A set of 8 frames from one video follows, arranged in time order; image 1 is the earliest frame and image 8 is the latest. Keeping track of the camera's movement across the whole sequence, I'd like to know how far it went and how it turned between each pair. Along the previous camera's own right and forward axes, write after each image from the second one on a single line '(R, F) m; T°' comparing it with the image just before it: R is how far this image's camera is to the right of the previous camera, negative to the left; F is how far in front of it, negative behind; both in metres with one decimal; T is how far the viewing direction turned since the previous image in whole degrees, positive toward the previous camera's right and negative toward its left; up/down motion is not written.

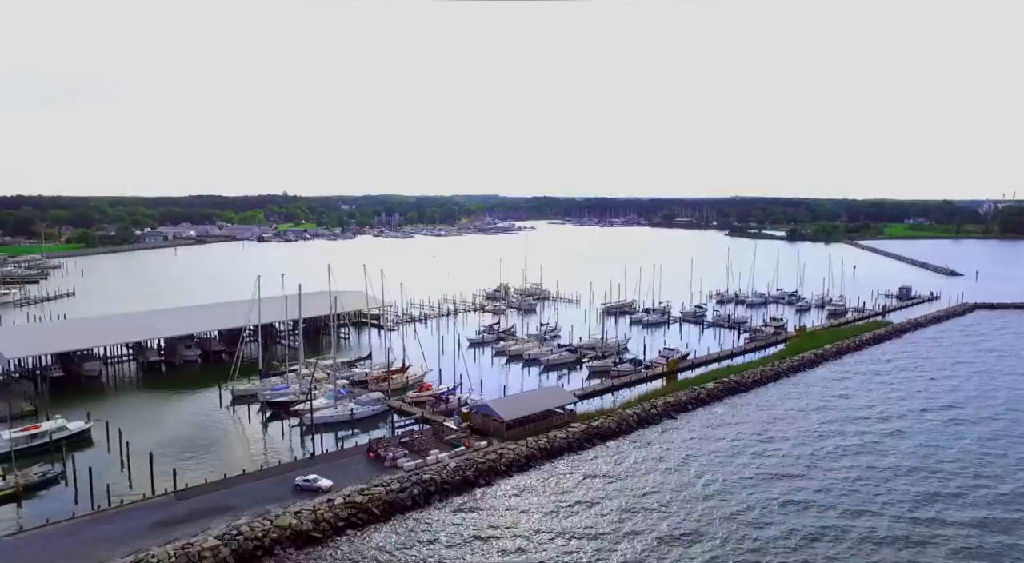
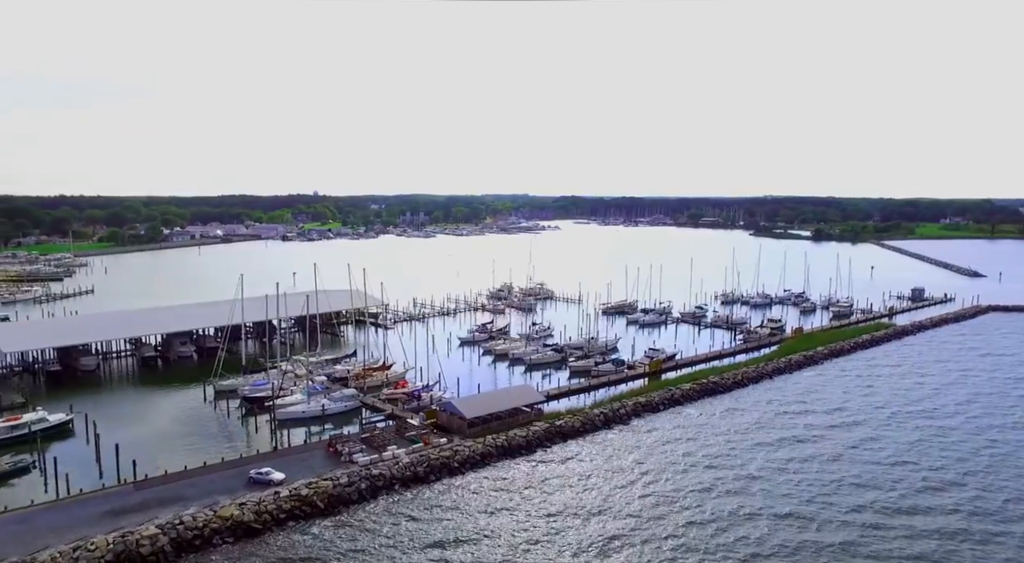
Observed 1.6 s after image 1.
(+2.2, -0.2) m; -3°
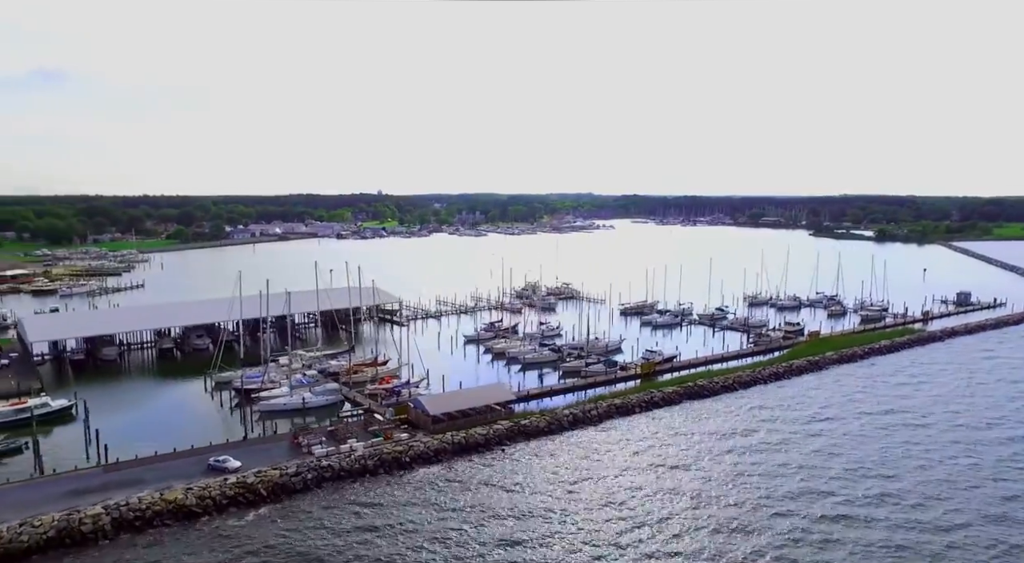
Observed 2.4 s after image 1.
(+3.3, -0.1) m; -6°
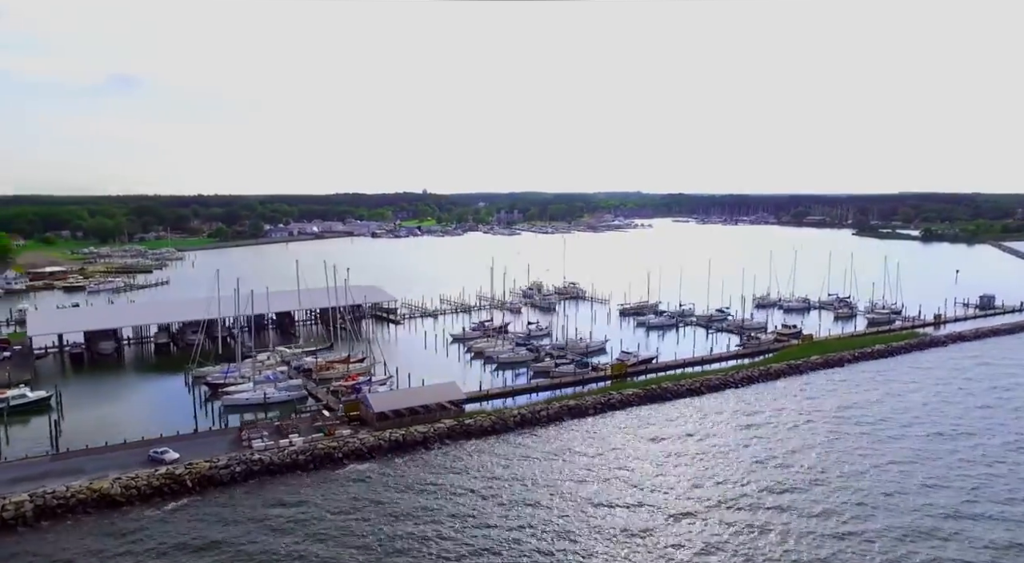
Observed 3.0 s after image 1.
(+3.4, +0.1) m; -4°
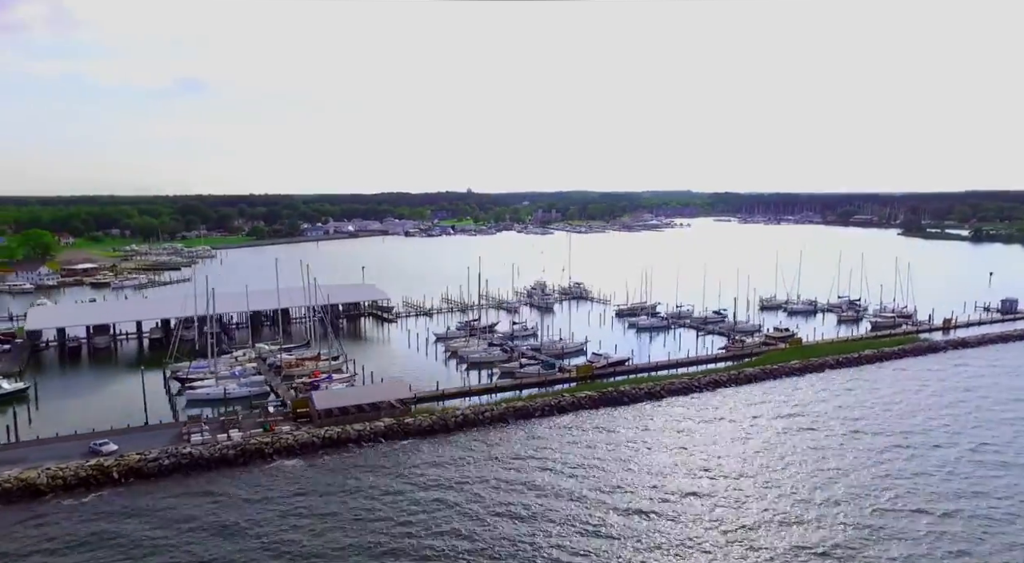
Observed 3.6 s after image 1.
(+3.6, +0.2) m; -4°
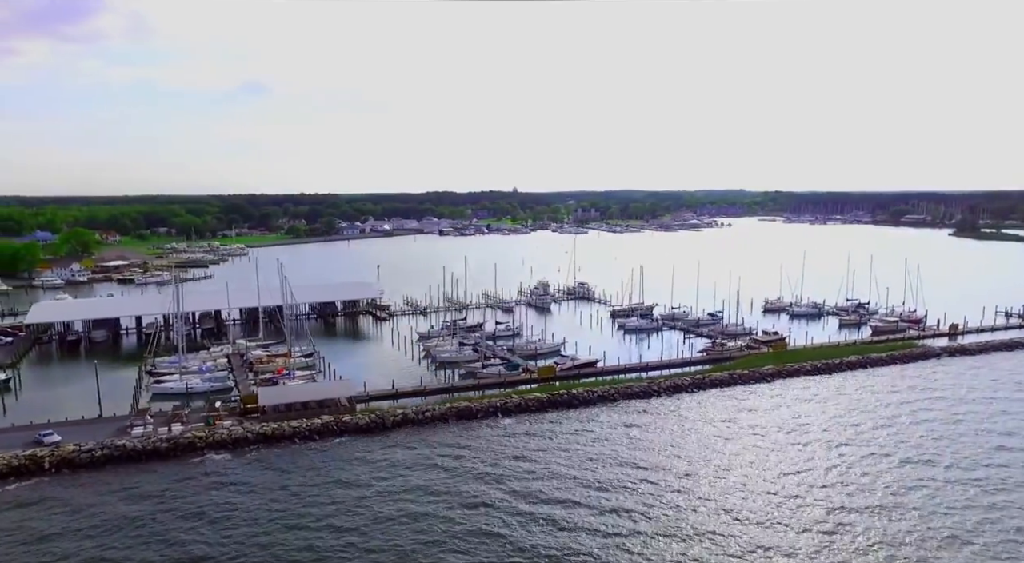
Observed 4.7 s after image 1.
(+3.8, +0.3) m; -5°
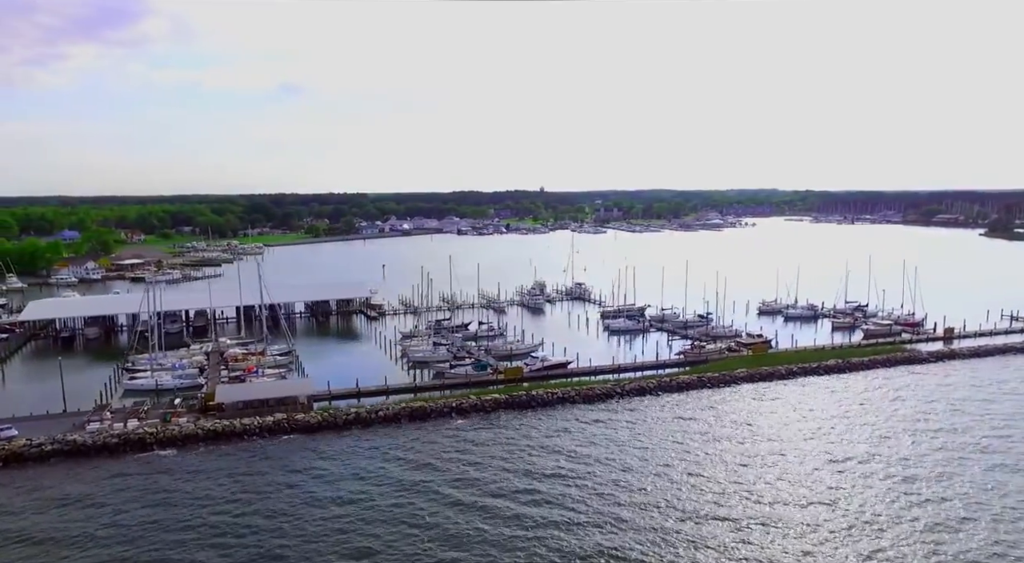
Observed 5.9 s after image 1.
(+2.7, +0.2) m; -3°
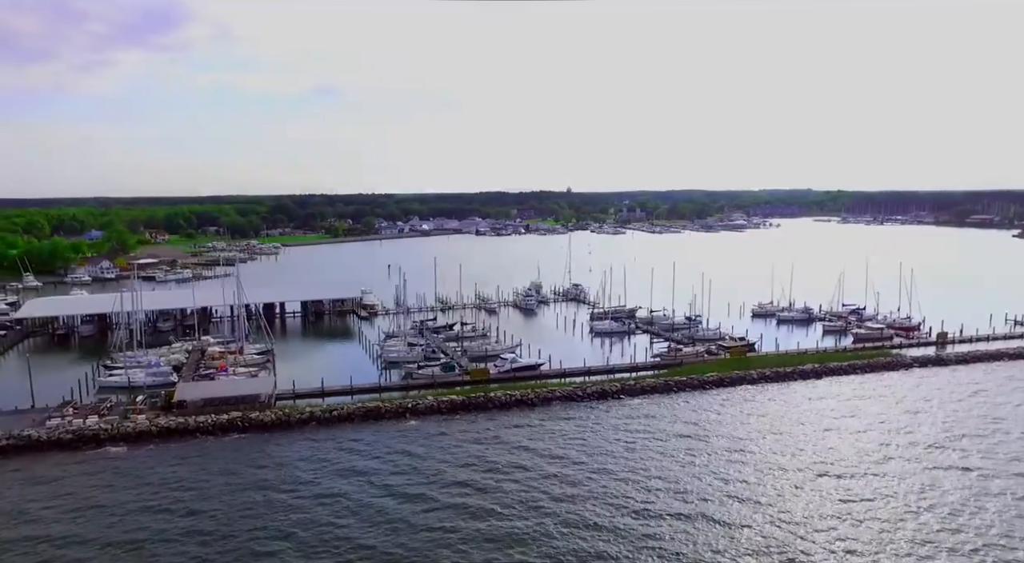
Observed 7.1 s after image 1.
(+2.7, +0.2) m; -3°
